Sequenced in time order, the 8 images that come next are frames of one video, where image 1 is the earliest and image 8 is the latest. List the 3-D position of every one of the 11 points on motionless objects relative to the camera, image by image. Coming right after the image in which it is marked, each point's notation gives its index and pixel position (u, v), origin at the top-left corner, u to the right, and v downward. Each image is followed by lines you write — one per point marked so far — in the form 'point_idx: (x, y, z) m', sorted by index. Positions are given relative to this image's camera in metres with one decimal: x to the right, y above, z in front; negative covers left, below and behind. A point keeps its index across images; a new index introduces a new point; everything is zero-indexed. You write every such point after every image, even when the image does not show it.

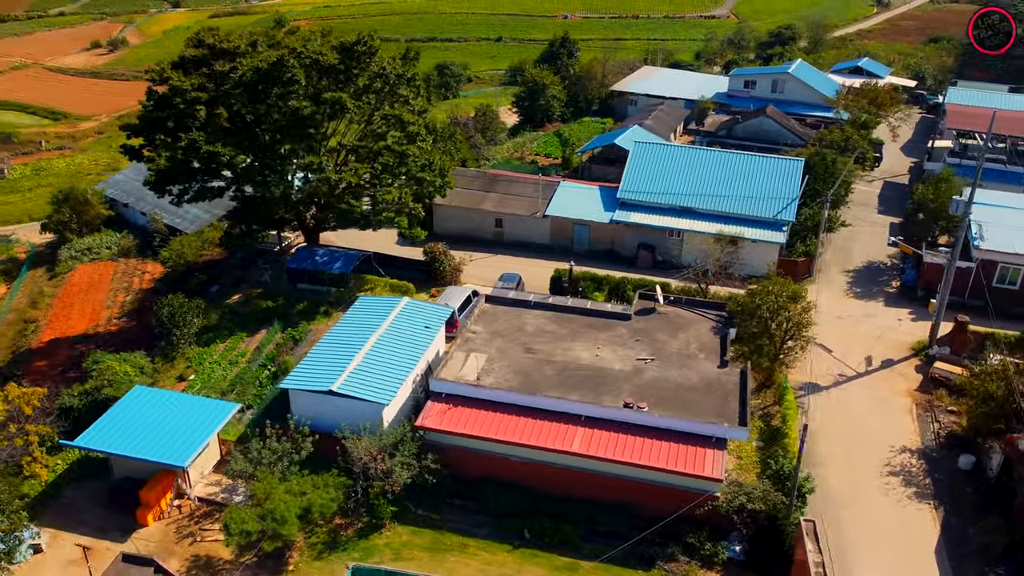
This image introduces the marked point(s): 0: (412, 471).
0: (-2.4, -4.3, +19.0) m
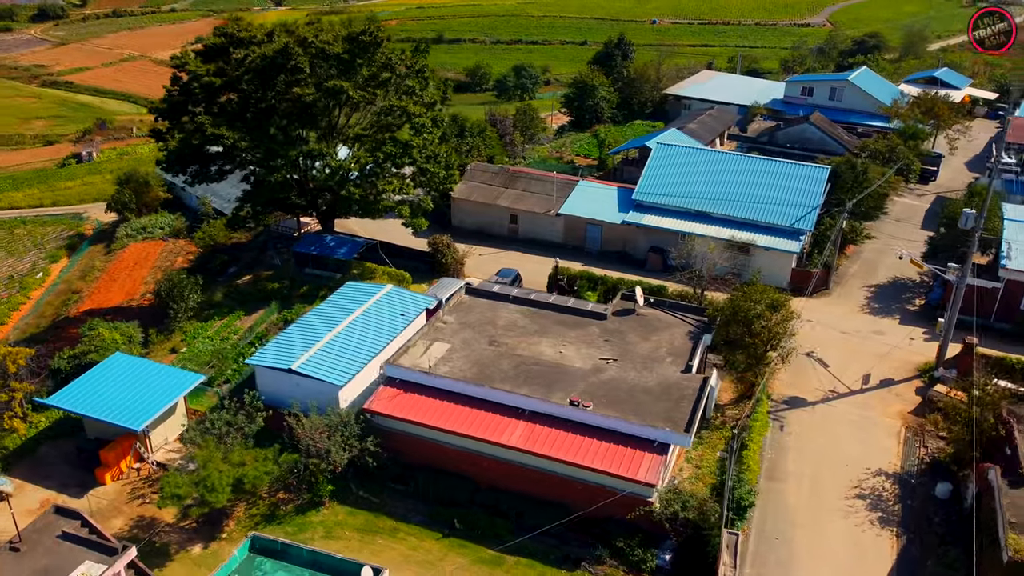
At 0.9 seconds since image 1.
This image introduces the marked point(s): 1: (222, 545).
0: (-3.8, -3.9, +19.2) m
1: (-6.6, -5.8, +18.1) m
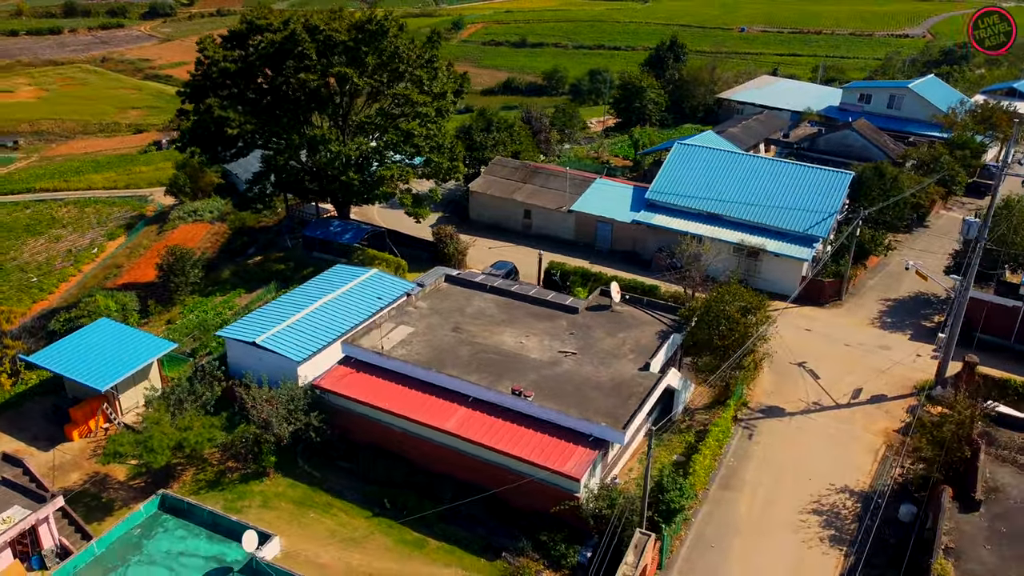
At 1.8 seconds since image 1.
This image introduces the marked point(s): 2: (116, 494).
0: (-5.2, -3.4, +19.5) m
1: (-8.2, -5.1, +18.7) m
2: (-9.4, -4.9, +19.0) m
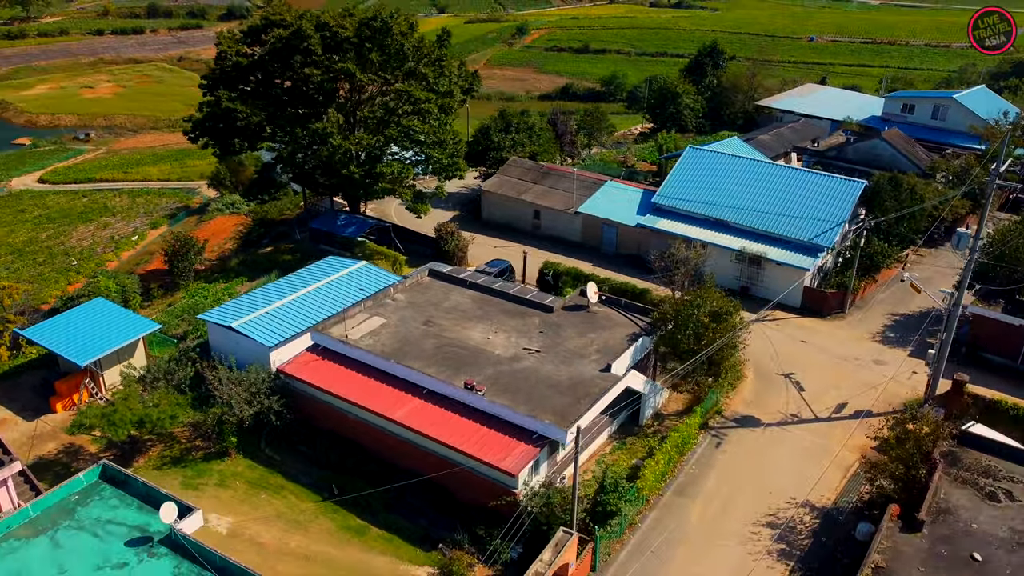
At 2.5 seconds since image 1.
0: (-6.3, -3.0, +19.9) m
1: (-9.4, -4.6, +19.4) m
2: (-10.6, -4.4, +19.8) m
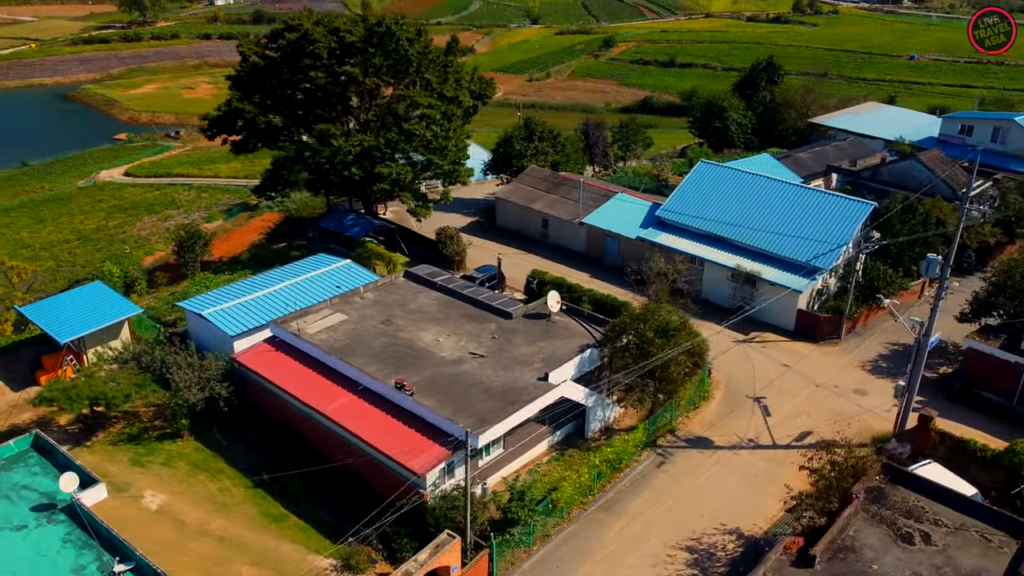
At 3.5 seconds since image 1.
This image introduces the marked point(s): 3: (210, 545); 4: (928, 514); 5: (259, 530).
0: (-7.8, -2.8, +20.7) m
1: (-11.0, -4.2, +20.5) m
2: (-12.1, -3.9, +21.1) m
3: (-6.6, -5.6, +17.5) m
4: (+8.1, -4.4, +15.6) m
5: (-5.7, -5.4, +18.0) m
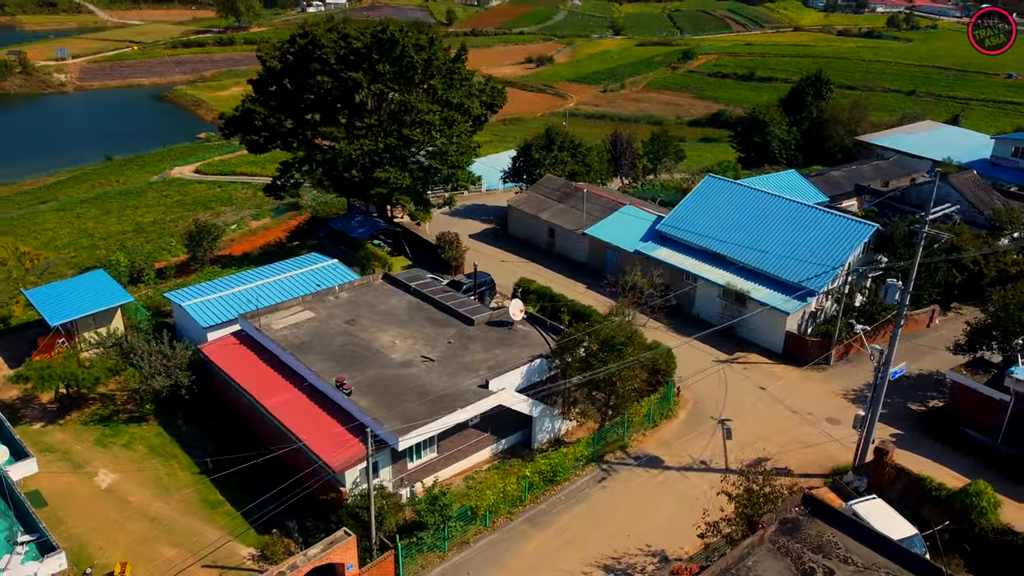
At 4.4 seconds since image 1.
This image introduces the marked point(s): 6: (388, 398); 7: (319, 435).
0: (-9.2, -2.5, +21.6) m
1: (-12.4, -3.8, +21.7) m
2: (-13.5, -3.5, +22.4) m
3: (-8.4, -5.4, +18.2) m
4: (+6.1, -4.9, +14.8) m
5: (-7.4, -5.3, +18.6) m
6: (-3.0, -2.6, +19.2) m
7: (-4.4, -3.3, +18.3) m
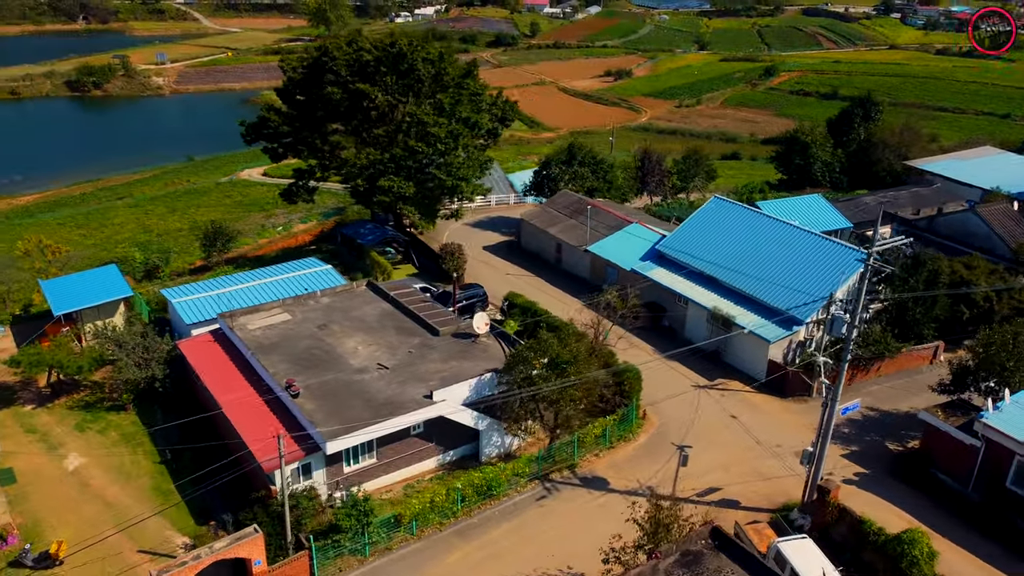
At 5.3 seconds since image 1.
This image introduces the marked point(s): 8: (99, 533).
0: (-10.3, -2.5, +22.7) m
1: (-13.6, -3.6, +23.2) m
2: (-14.6, -3.2, +24.0) m
3: (-10.0, -5.3, +19.3) m
4: (+4.0, -5.4, +14.4) m
5: (-9.0, -5.2, +19.6) m
6: (-4.4, -2.8, +19.7) m
7: (-6.0, -3.4, +18.9) m
8: (-9.5, -5.6, +18.4) m
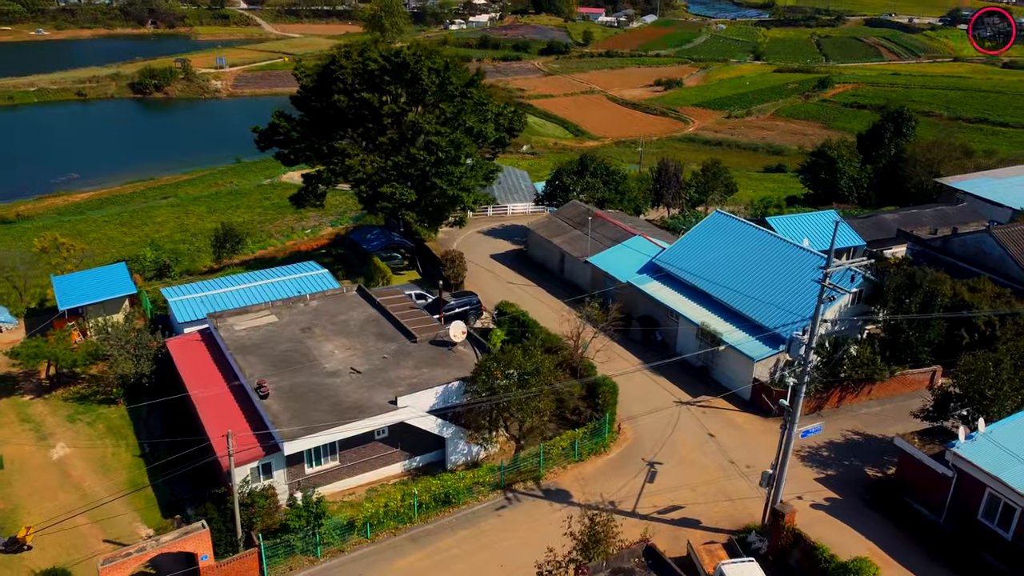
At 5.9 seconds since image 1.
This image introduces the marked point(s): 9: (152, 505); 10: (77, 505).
0: (-11.0, -2.4, +23.6) m
1: (-14.3, -3.4, +24.2) m
2: (-15.2, -3.0, +25.1) m
3: (-11.1, -5.2, +20.1) m
4: (+2.6, -5.7, +14.3) m
5: (-10.1, -5.2, +20.3) m
6: (-5.3, -2.9, +20.1) m
7: (-7.0, -3.5, +19.5) m
8: (-10.6, -5.6, +19.2) m
9: (-8.9, -5.4, +19.8) m
10: (-10.7, -5.4, +19.8) m
